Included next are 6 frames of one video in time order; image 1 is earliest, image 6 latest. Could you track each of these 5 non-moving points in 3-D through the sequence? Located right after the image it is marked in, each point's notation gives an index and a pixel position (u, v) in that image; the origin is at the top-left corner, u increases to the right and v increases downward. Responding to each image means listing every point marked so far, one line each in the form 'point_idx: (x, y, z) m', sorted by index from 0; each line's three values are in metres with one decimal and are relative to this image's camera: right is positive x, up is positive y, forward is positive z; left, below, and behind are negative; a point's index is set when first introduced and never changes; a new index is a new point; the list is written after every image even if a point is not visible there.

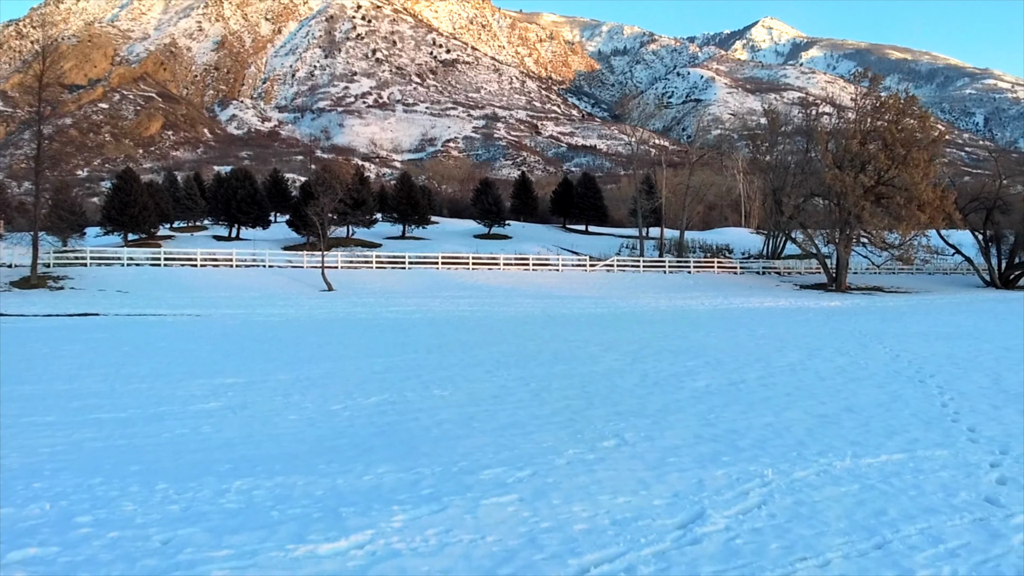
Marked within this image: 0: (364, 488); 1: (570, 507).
0: (-1.0, -1.3, +4.7) m
1: (+0.3, -1.4, +4.5) m
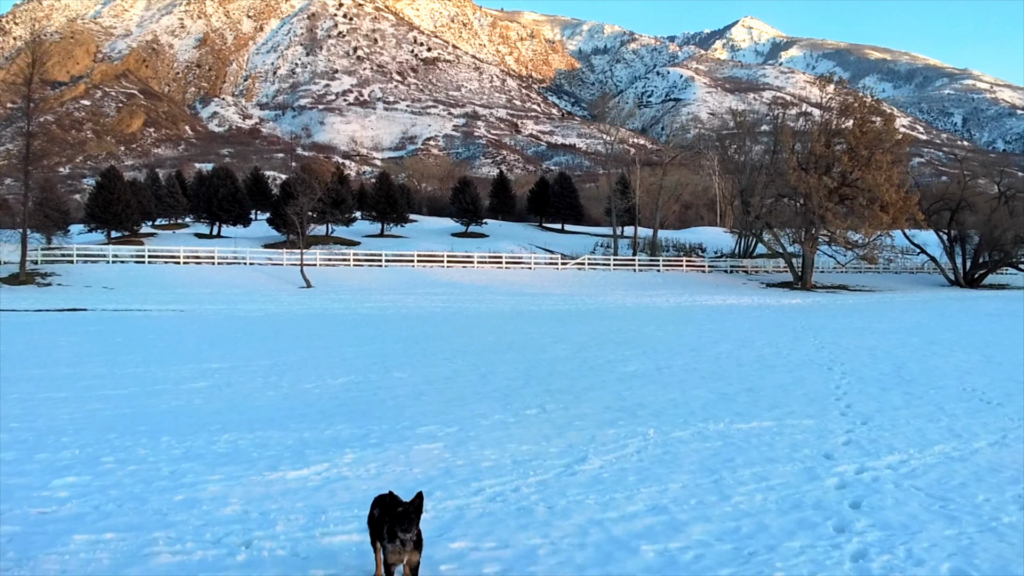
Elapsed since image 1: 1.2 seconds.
0: (-1.6, -1.3, +6.0) m
1: (-0.2, -1.3, +5.8) m
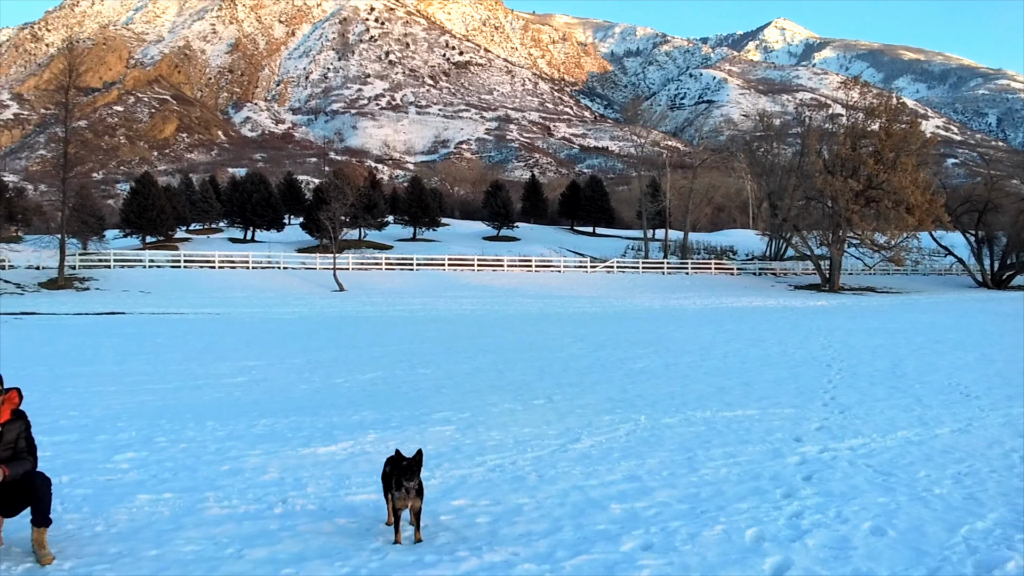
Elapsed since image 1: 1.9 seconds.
0: (-1.5, -1.3, +6.9) m
1: (-0.2, -1.3, +6.5) m
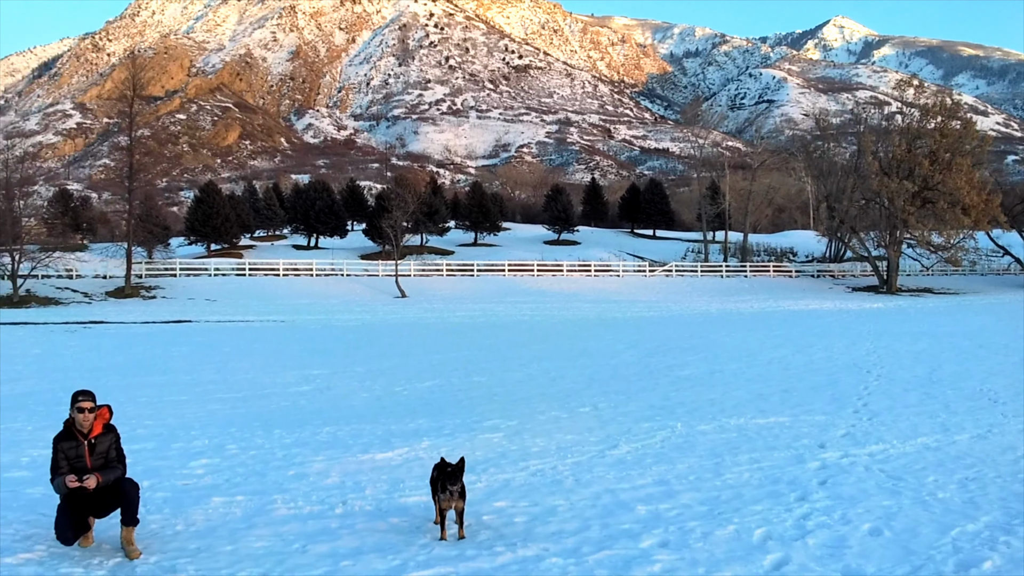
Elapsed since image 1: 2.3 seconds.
0: (-1.1, -1.5, +7.5) m
1: (+0.2, -1.5, +7.0) m
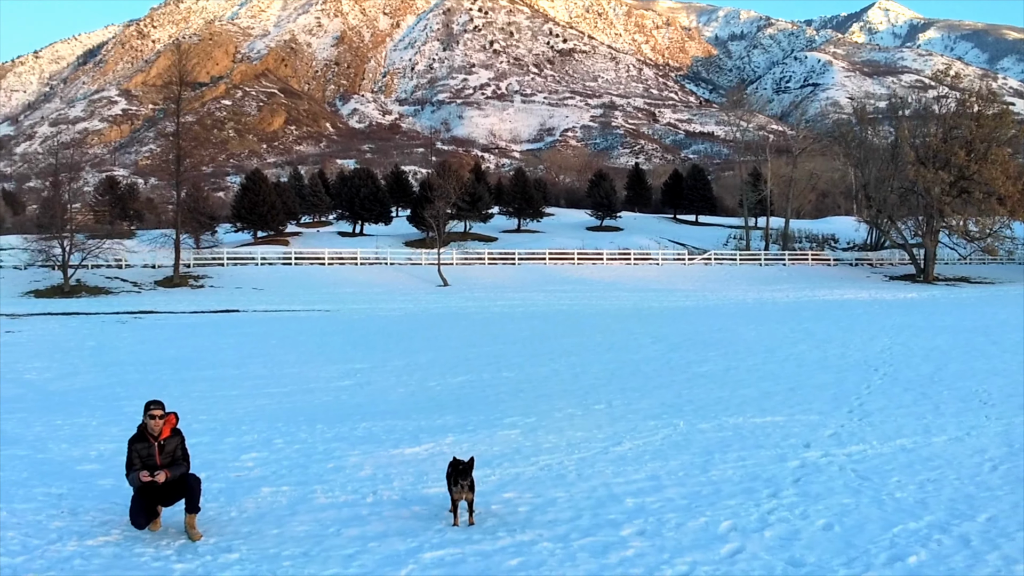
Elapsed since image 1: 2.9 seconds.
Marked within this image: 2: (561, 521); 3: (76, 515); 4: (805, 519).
0: (-0.9, -1.6, +8.3) m
1: (+0.3, -1.6, +7.8) m
2: (+0.4, -1.7, +5.3) m
3: (-3.5, -1.8, +5.8) m
4: (+2.1, -1.7, +5.2) m
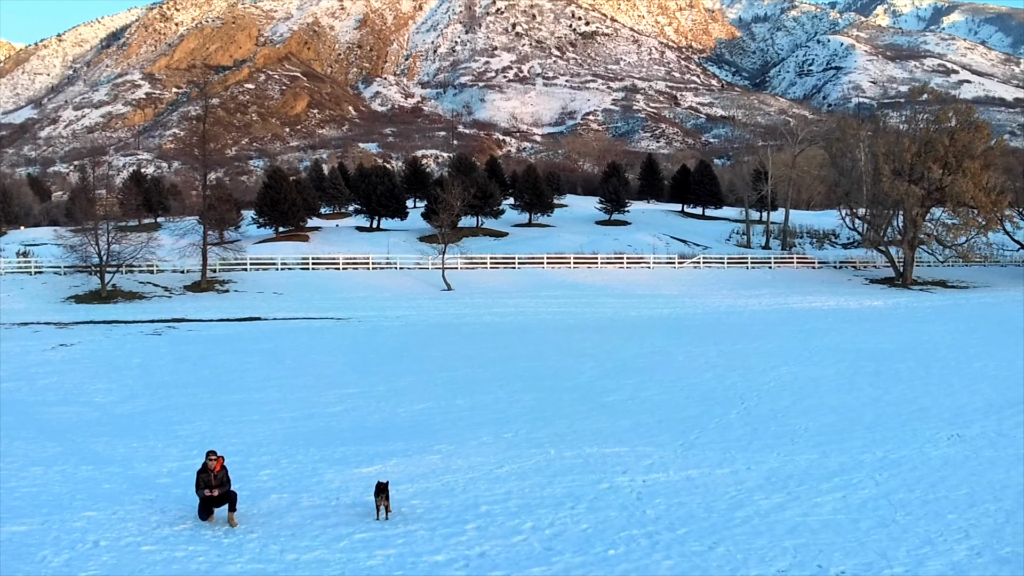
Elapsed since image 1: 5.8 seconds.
0: (-2.2, -2.8, +12.4) m
1: (-0.9, -2.8, +11.8) m
2: (-1.0, -3.0, +9.3) m
3: (-4.8, -3.1, +9.9) m
4: (+0.8, -3.0, +9.2) m
